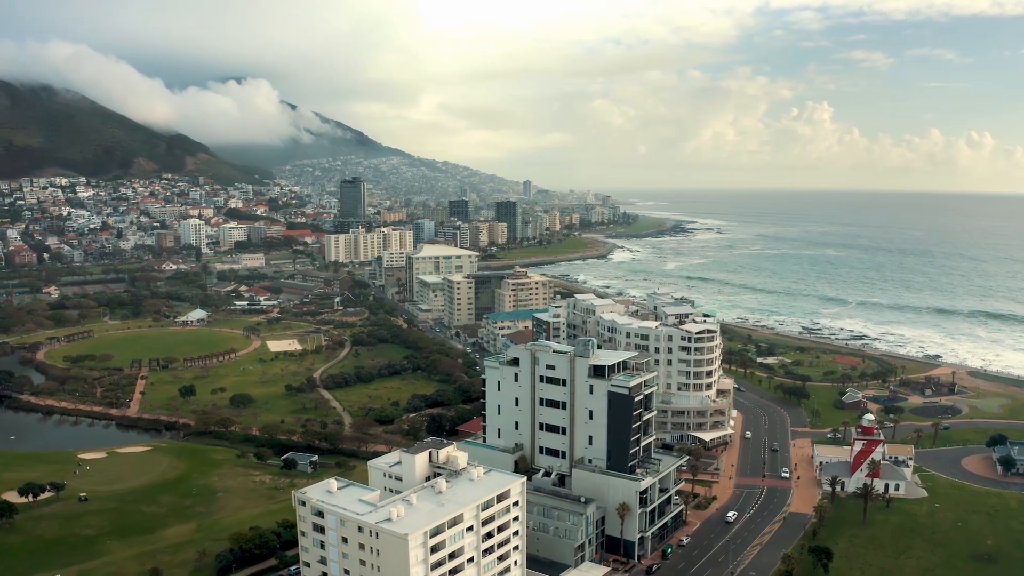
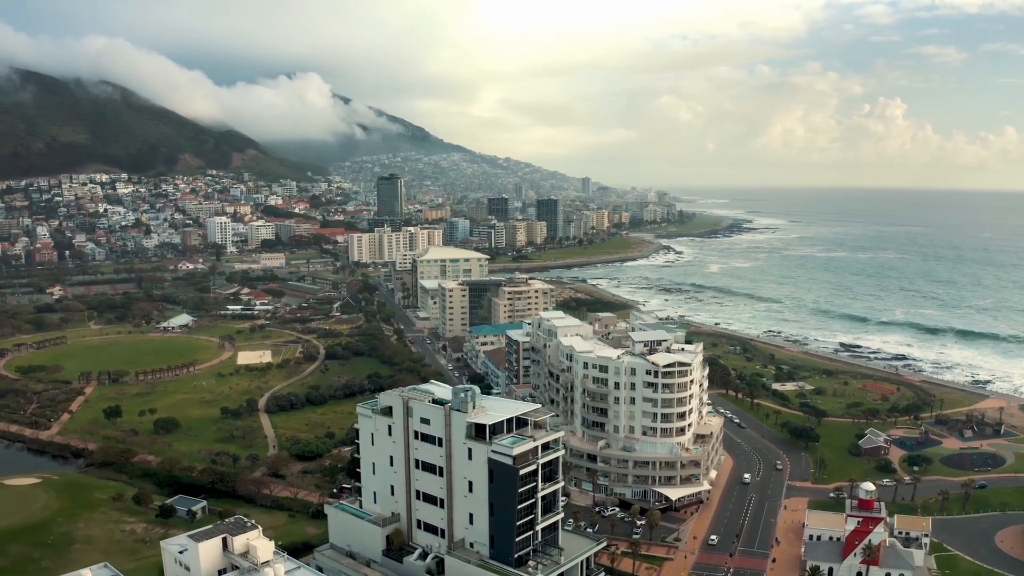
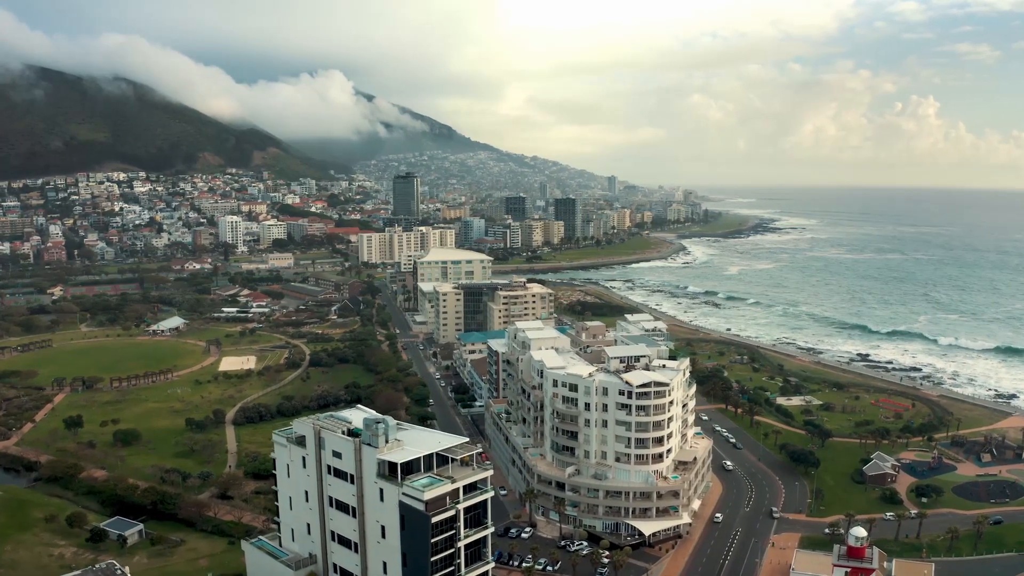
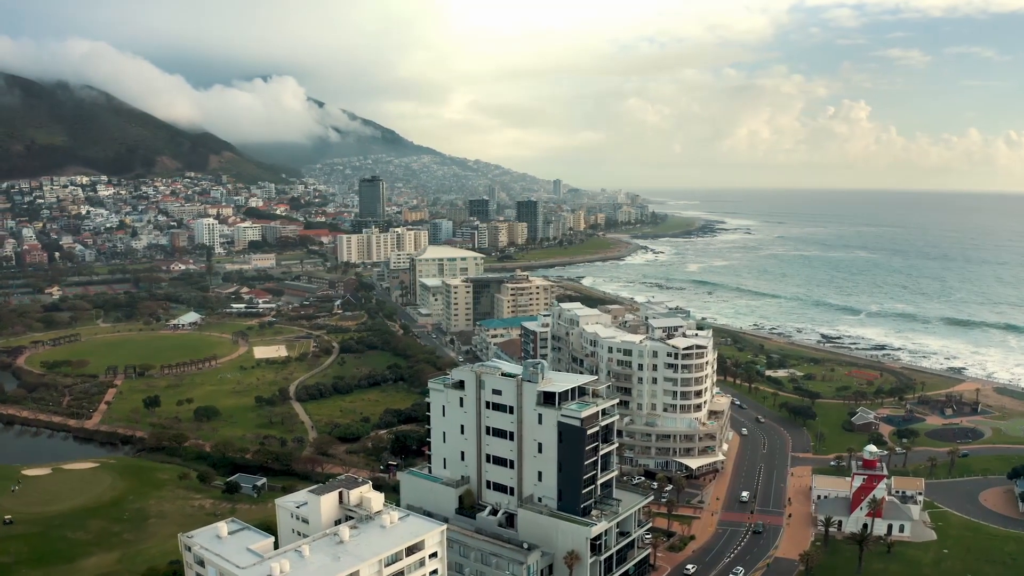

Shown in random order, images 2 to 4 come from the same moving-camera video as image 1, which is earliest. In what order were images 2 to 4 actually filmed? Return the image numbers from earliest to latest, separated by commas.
4, 2, 3
